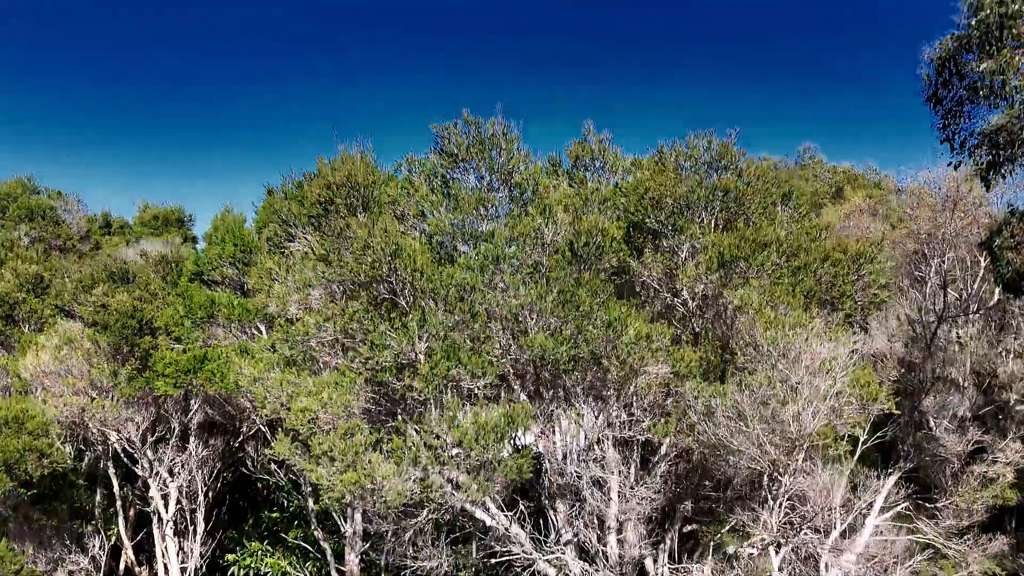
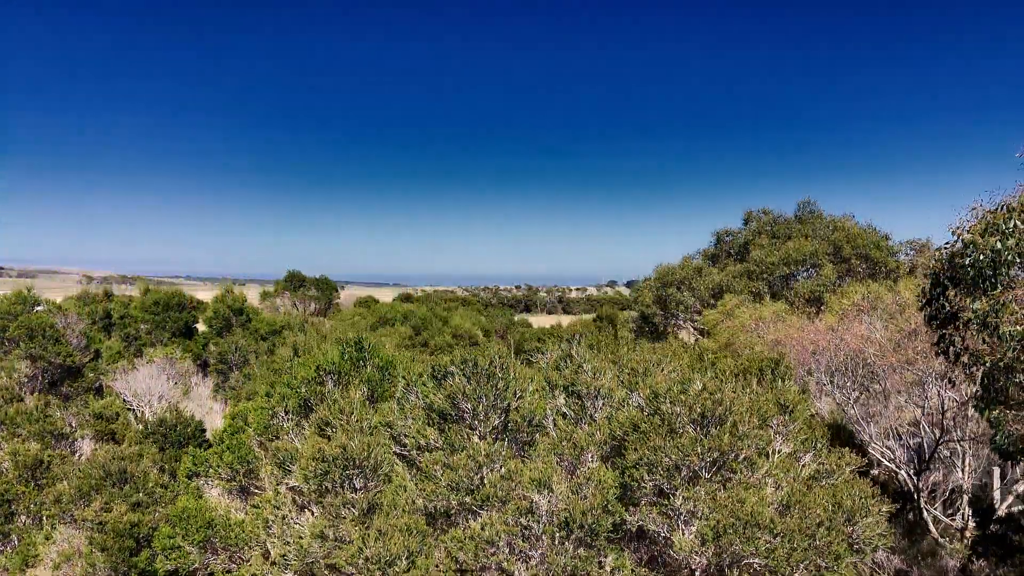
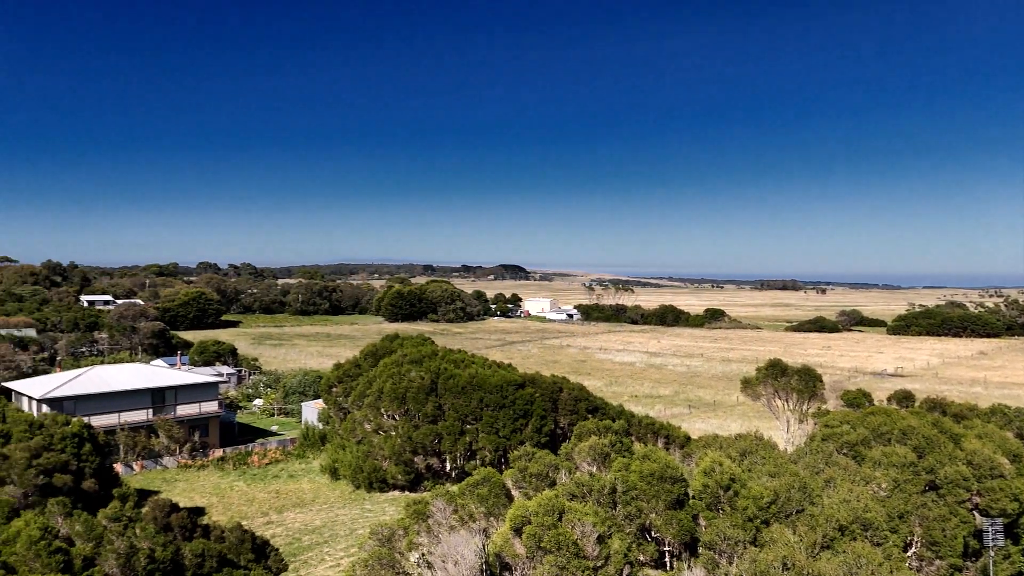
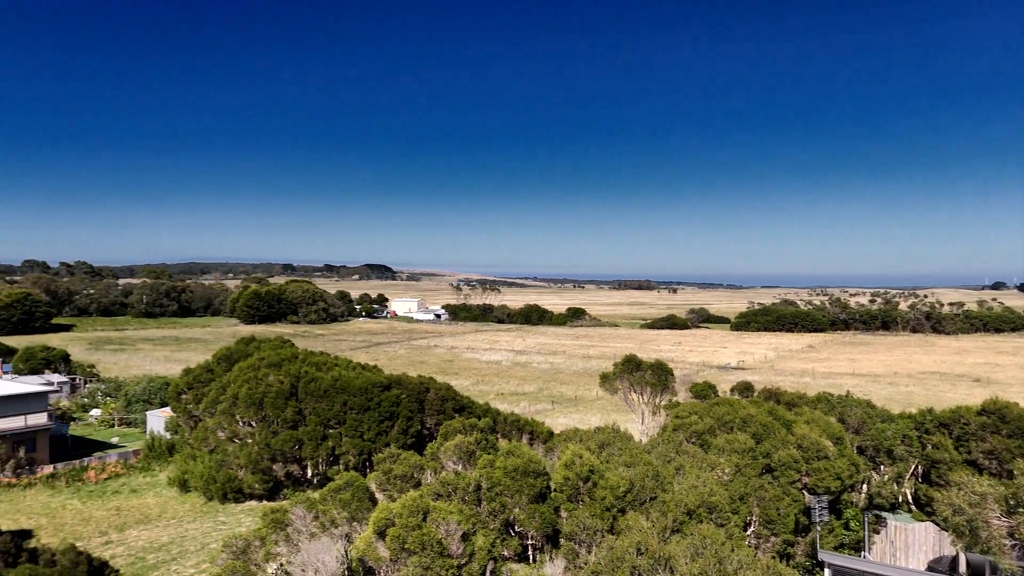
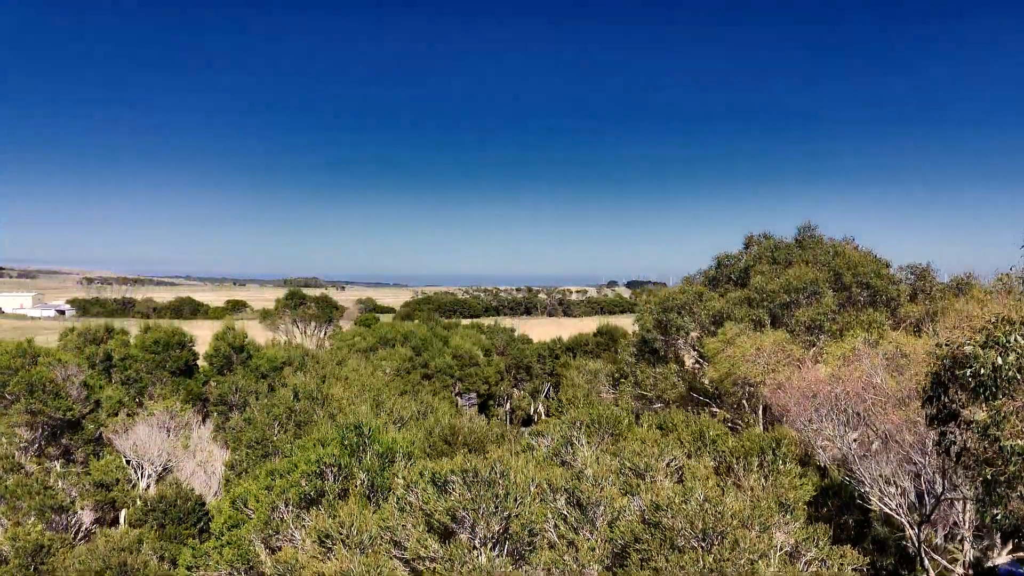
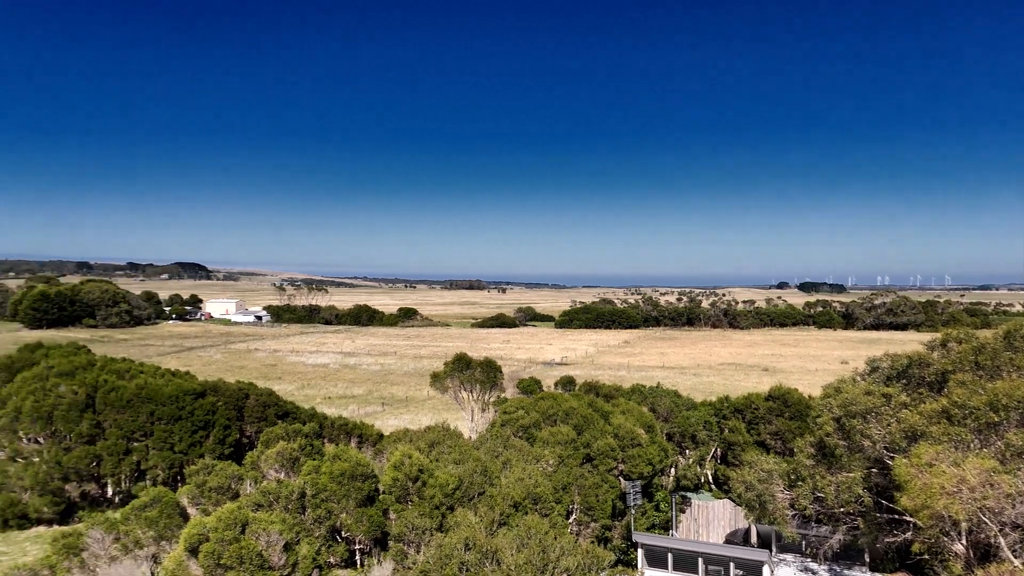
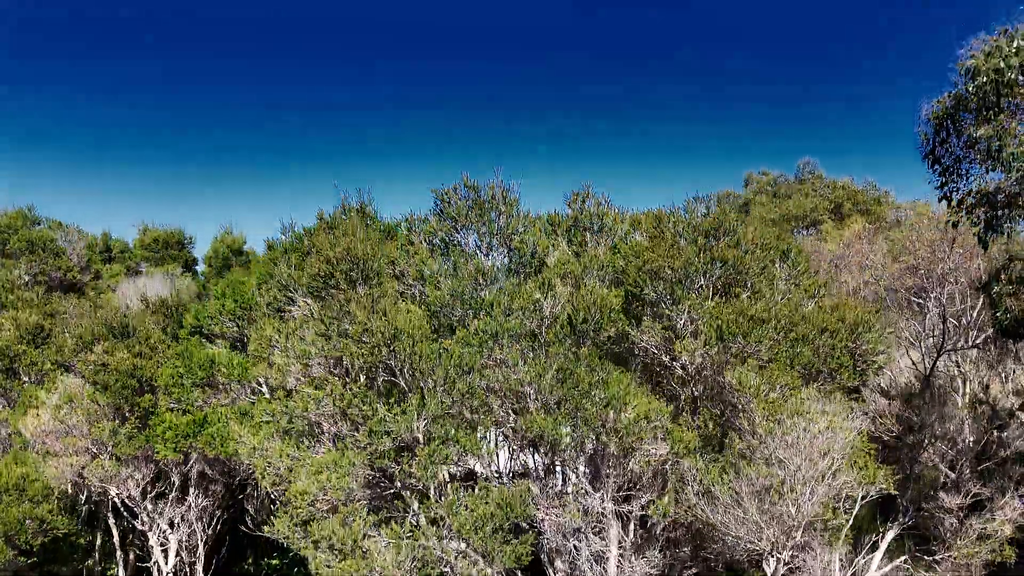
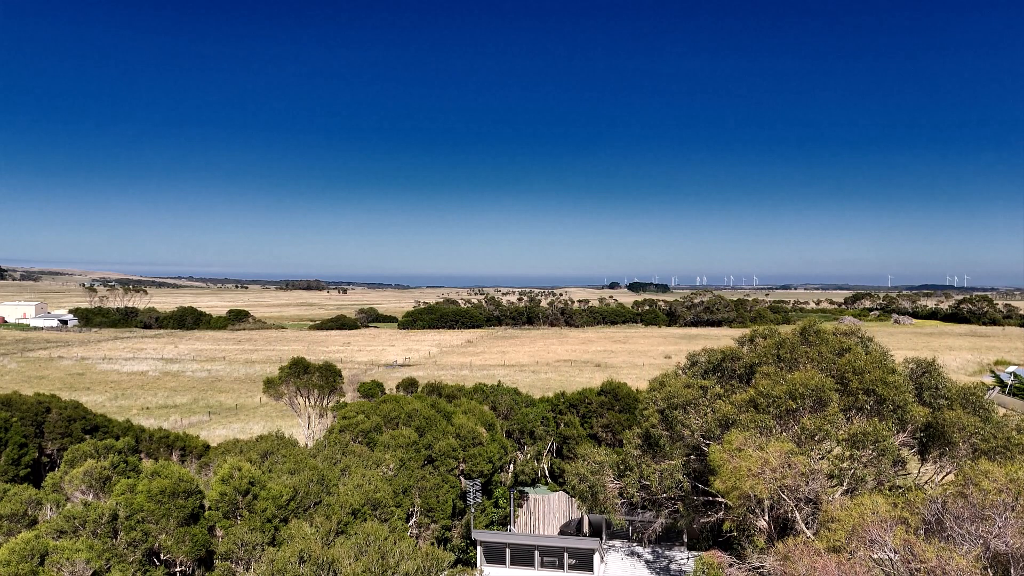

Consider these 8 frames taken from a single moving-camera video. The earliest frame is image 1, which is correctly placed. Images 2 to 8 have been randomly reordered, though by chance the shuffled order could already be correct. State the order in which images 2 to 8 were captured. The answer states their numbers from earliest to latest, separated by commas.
7, 2, 5, 8, 6, 4, 3
